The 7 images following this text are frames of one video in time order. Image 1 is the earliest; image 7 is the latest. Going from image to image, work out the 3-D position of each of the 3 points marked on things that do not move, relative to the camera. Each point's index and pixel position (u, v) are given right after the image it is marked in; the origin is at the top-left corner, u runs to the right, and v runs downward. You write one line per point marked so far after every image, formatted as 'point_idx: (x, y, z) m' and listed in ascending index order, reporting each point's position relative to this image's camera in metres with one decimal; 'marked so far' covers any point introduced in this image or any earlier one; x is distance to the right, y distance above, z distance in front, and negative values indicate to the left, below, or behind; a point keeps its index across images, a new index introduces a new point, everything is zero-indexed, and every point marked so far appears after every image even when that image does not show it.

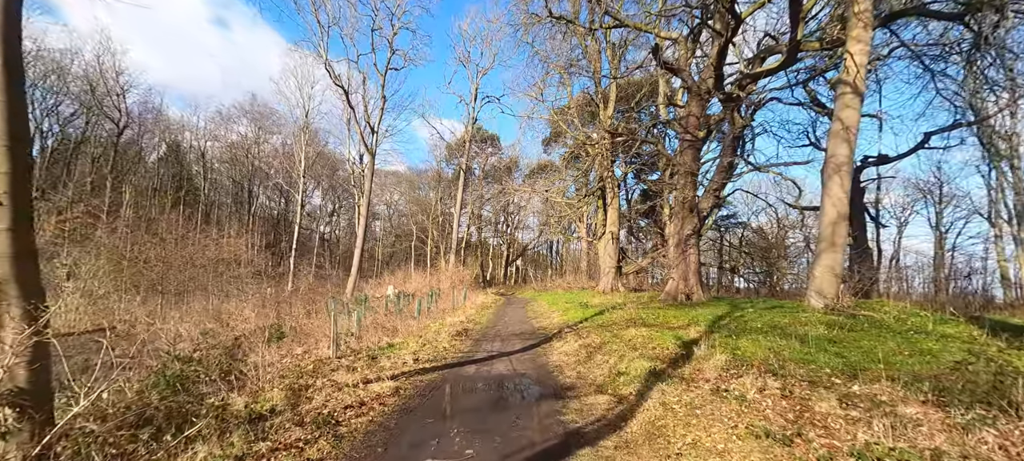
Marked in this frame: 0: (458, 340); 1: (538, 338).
0: (-1.1, -2.3, +9.8) m
1: (+0.6, -2.4, +10.3) m
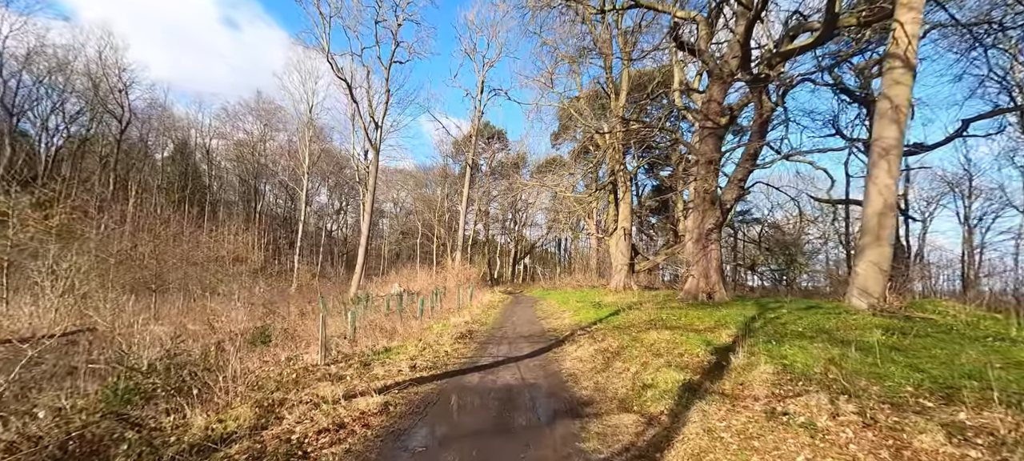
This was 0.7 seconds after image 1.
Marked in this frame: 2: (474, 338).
0: (-1.0, -2.2, +9.0) m
1: (+0.7, -2.2, +9.5) m
2: (-0.8, -2.3, +9.8) m
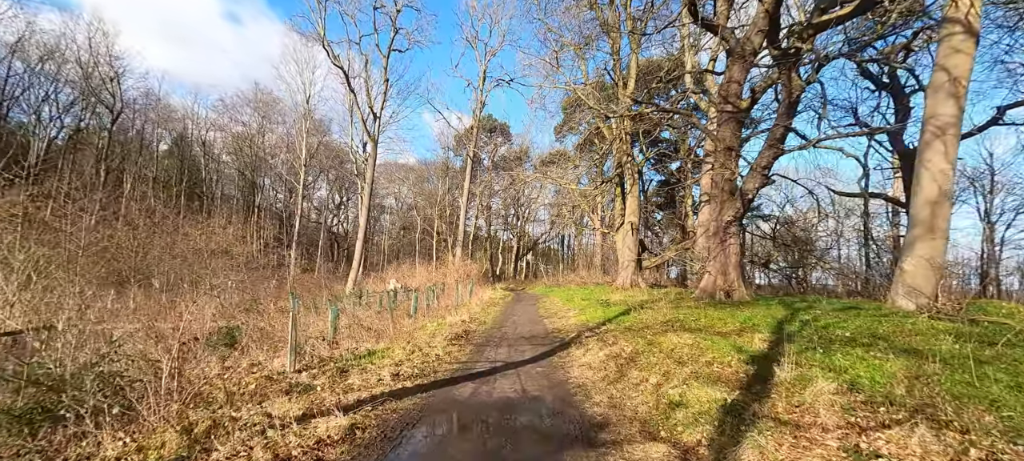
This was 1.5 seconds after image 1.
0: (-1.0, -2.0, +8.1) m
1: (+0.7, -2.1, +8.5) m
2: (-0.8, -2.1, +8.9) m
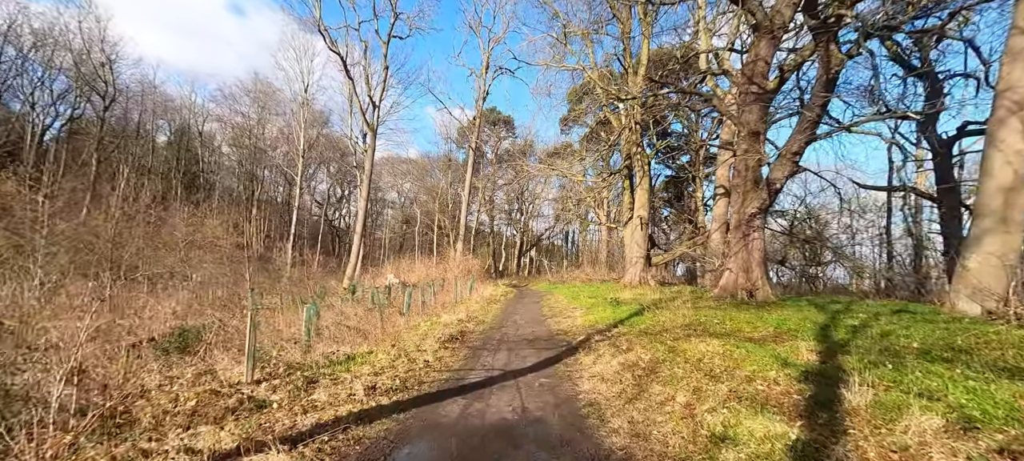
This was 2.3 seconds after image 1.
0: (-1.0, -1.8, +7.1) m
1: (+0.8, -1.9, +7.6) m
2: (-0.8, -1.9, +7.9) m
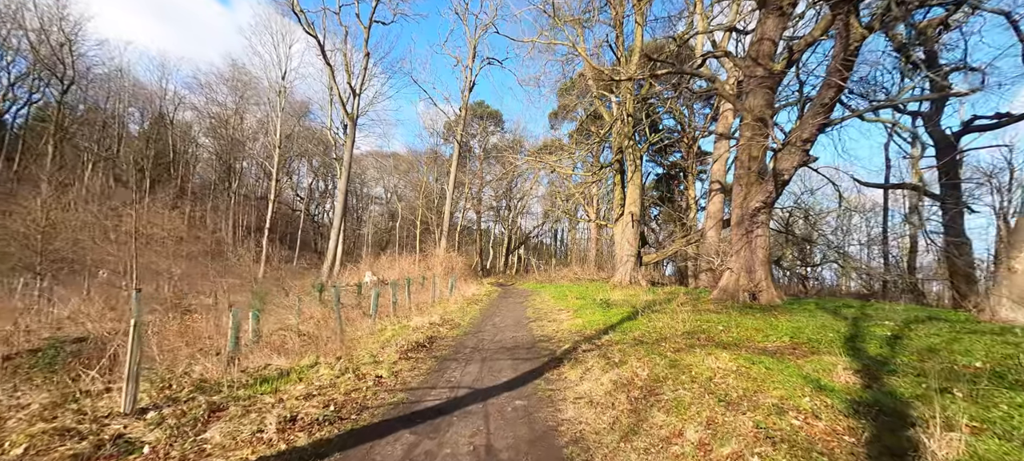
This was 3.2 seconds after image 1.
0: (-1.3, -1.7, +6.1) m
1: (+0.4, -1.8, +6.6) m
2: (-1.2, -1.8, +6.9) m
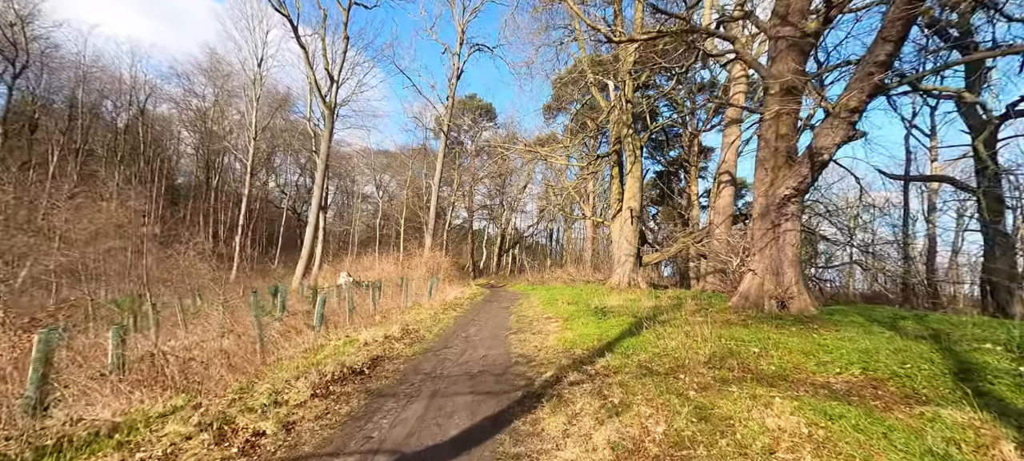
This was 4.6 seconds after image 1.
0: (-1.7, -1.6, +4.3) m
1: (0.0, -1.7, +4.9) m
2: (-1.6, -1.6, +5.2) m
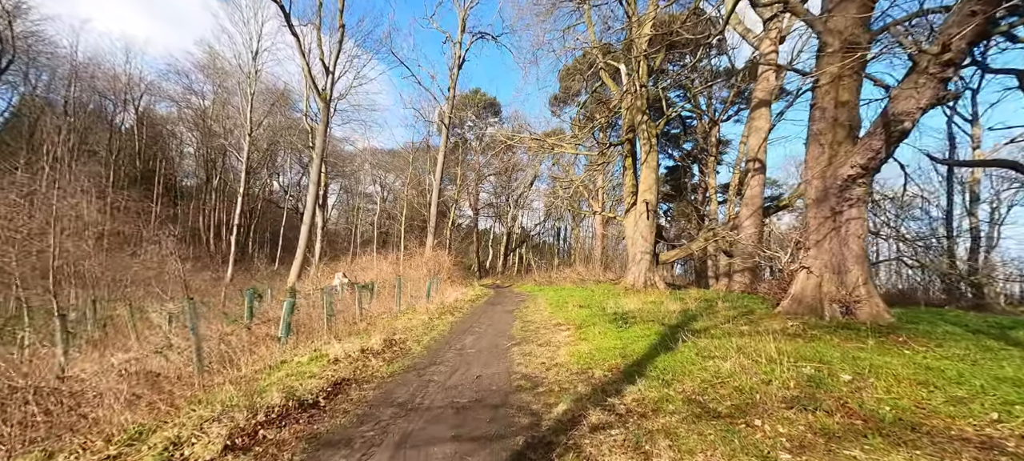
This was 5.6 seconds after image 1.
0: (-1.7, -1.4, +3.0) m
1: (0.0, -1.5, +3.5) m
2: (-1.6, -1.5, +3.9) m
